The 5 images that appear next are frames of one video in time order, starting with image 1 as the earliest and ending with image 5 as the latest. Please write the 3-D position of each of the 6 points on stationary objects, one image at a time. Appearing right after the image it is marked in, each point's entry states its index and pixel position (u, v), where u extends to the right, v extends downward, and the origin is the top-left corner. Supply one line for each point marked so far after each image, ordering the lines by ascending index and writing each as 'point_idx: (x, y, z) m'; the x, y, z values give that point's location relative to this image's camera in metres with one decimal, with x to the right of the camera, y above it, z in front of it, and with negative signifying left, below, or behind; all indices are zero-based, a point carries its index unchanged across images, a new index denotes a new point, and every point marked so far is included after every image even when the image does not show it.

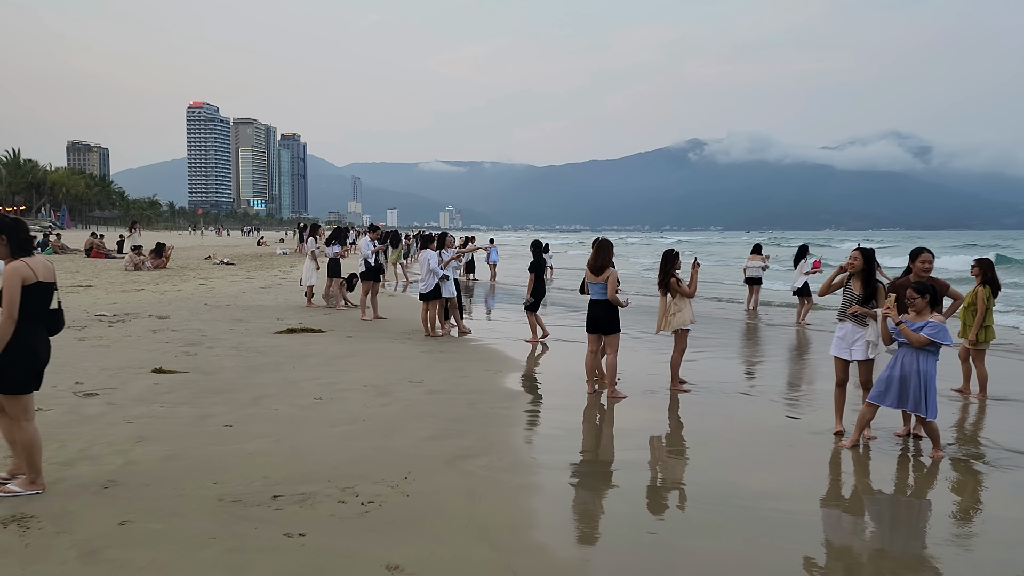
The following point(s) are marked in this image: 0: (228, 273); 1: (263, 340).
0: (-7.0, +0.3, +19.9) m
1: (-2.8, -0.6, +9.0) m
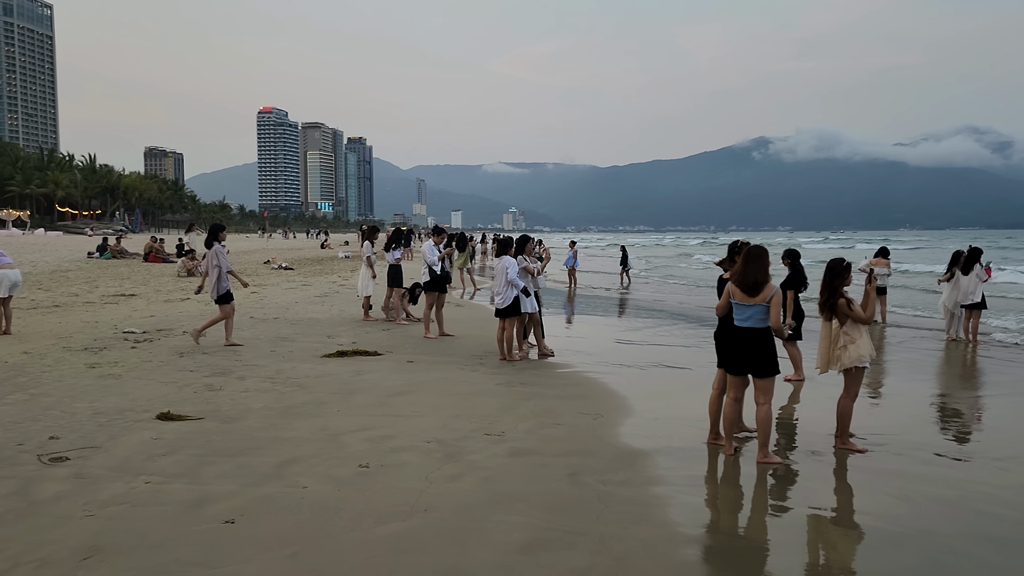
0: (-5.2, +0.2, +18.6) m
1: (-1.9, -0.7, +7.5) m
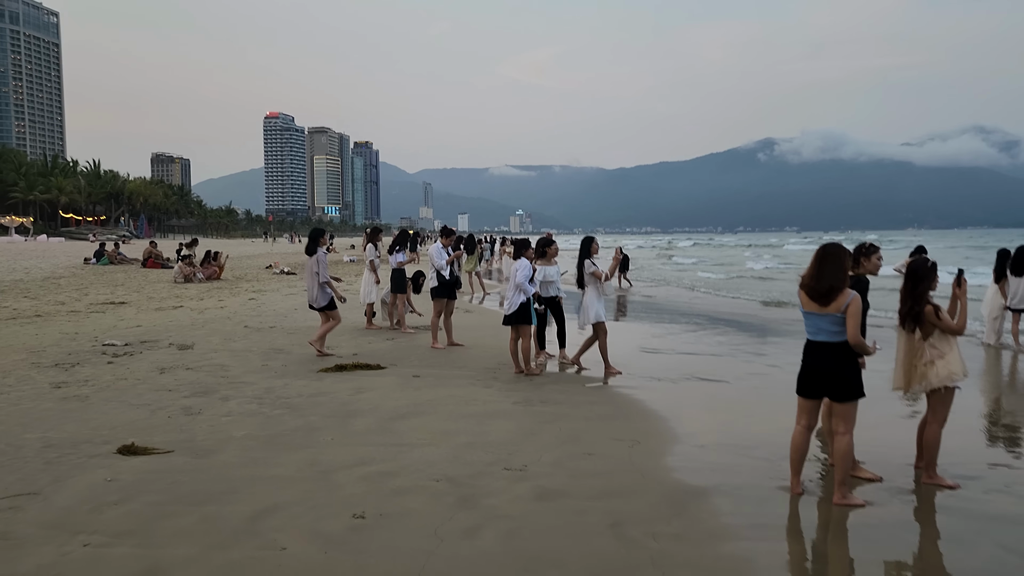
0: (-5.0, +0.1, +17.8) m
1: (-1.7, -0.8, +6.7) m
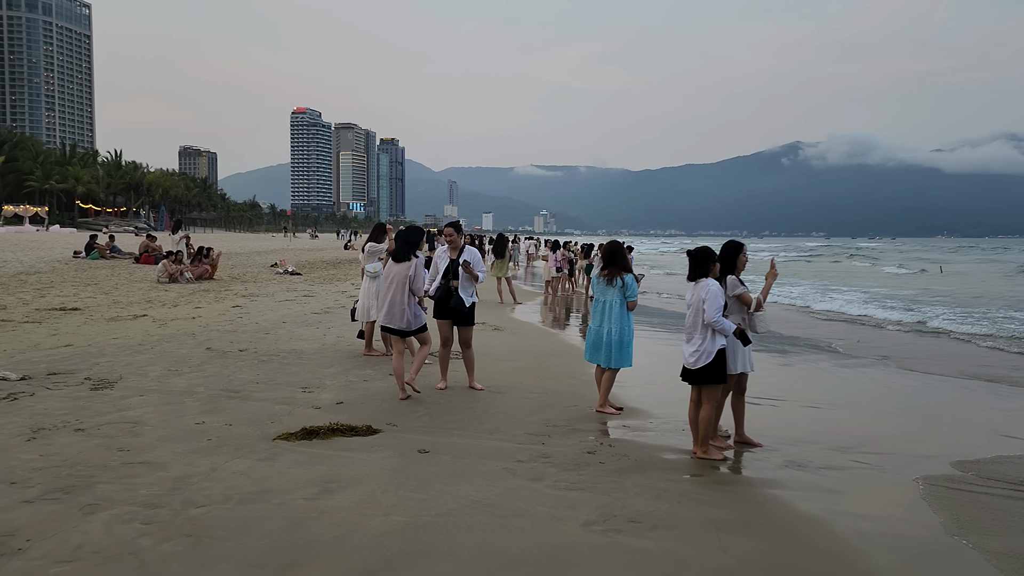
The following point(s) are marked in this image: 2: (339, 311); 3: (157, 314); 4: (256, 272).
0: (-4.3, 0.0, +15.4) m
1: (-1.4, -0.9, +4.1) m
2: (-2.5, -0.3, +12.0) m
3: (-4.7, -0.3, +10.8) m
4: (-6.0, +0.4, +19.2) m
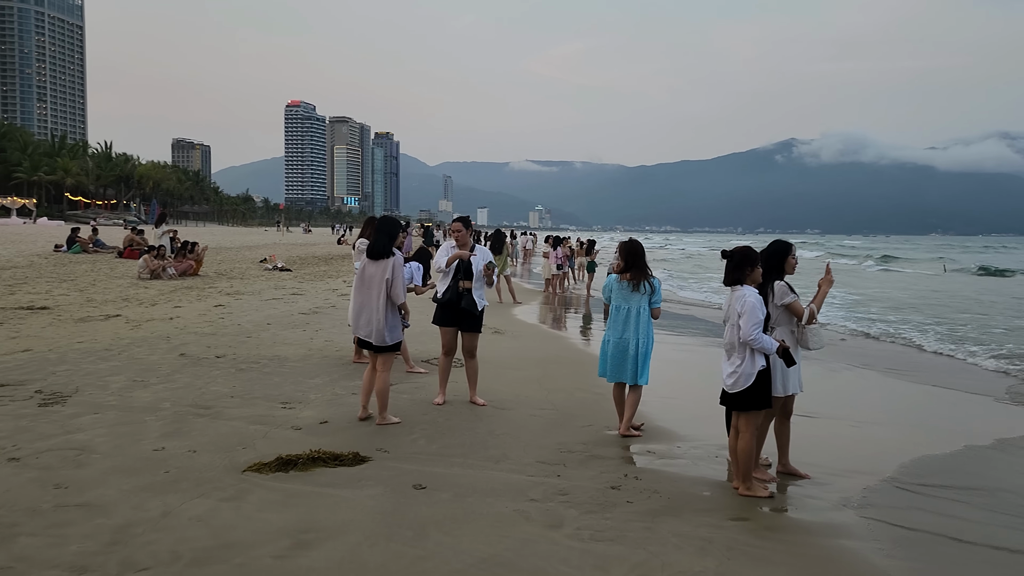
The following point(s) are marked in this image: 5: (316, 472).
0: (-4.3, 0.0, +14.6) m
1: (-1.3, -1.0, +3.4) m
2: (-2.5, -0.3, +11.3) m
3: (-4.7, -0.3, +10.1) m
4: (-6.0, +0.5, +18.4) m
5: (-1.0, -0.9, +4.1) m
